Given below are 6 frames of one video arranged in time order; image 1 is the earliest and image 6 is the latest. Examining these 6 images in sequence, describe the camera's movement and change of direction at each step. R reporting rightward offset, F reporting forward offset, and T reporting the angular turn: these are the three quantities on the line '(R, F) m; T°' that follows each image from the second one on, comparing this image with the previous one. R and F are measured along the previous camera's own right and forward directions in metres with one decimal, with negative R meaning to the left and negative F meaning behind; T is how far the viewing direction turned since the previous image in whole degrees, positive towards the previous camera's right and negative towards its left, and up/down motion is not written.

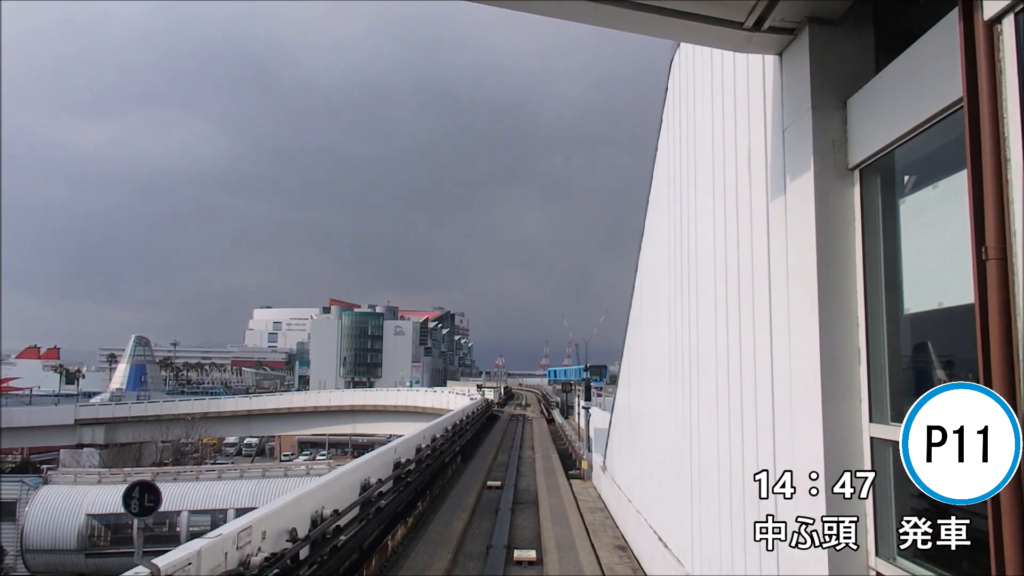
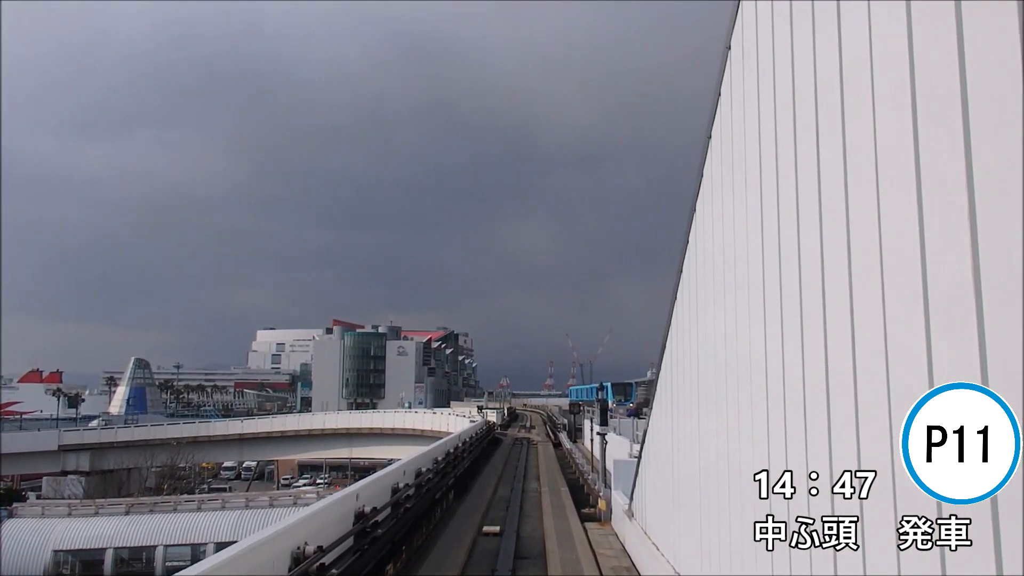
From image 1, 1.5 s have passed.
(0.0, +1.3) m; 0°
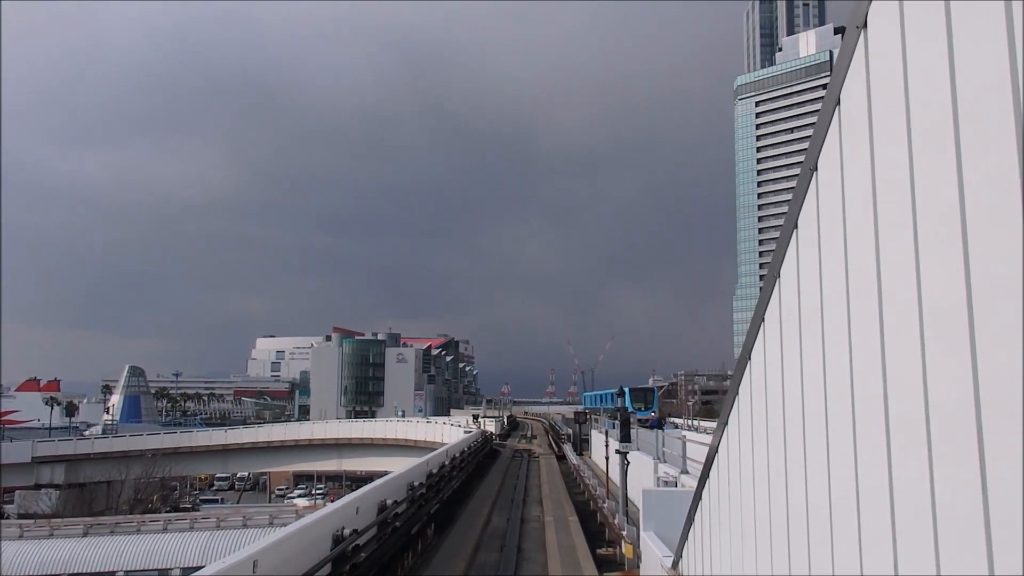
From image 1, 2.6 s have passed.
(+0.1, +1.6) m; 0°
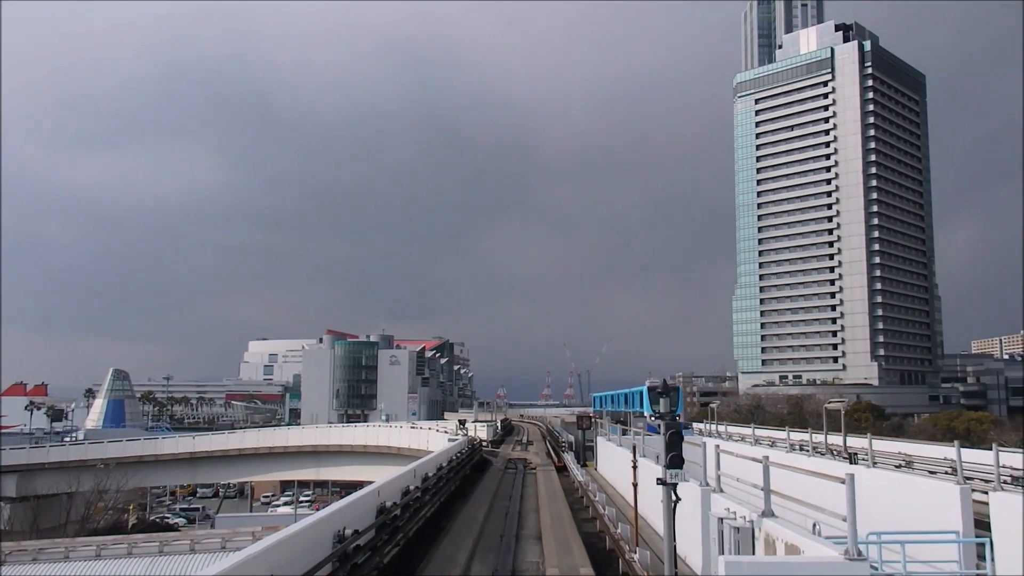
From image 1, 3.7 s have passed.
(+0.1, +2.2) m; 0°
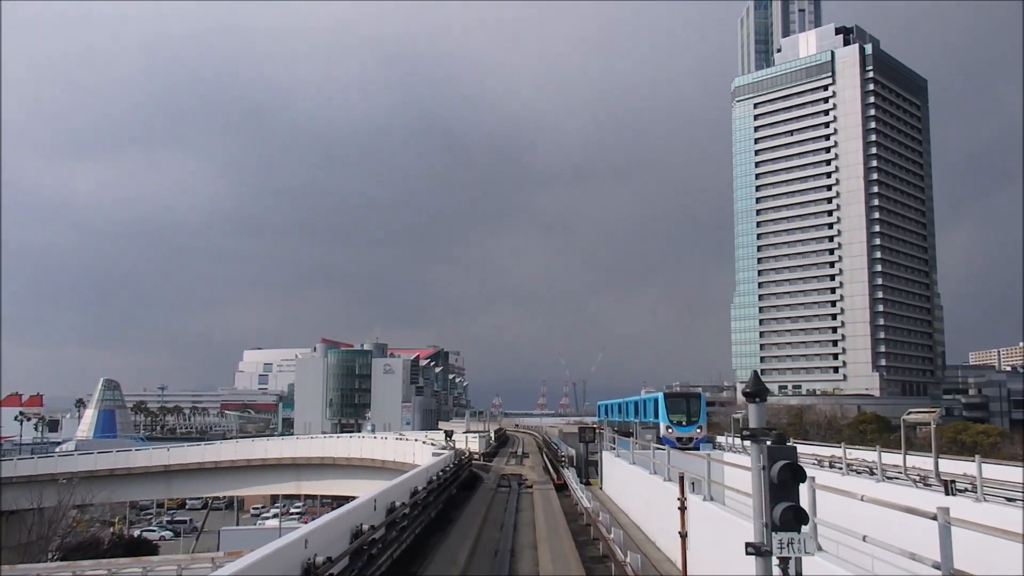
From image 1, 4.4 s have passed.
(0.0, +1.5) m; 0°
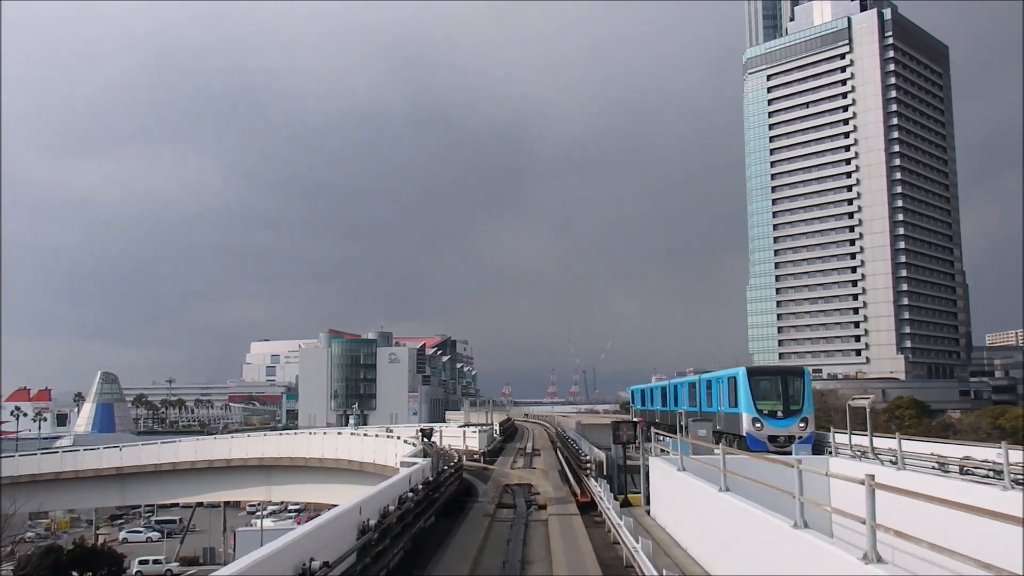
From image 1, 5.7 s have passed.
(+0.1, +3.5) m; -1°
